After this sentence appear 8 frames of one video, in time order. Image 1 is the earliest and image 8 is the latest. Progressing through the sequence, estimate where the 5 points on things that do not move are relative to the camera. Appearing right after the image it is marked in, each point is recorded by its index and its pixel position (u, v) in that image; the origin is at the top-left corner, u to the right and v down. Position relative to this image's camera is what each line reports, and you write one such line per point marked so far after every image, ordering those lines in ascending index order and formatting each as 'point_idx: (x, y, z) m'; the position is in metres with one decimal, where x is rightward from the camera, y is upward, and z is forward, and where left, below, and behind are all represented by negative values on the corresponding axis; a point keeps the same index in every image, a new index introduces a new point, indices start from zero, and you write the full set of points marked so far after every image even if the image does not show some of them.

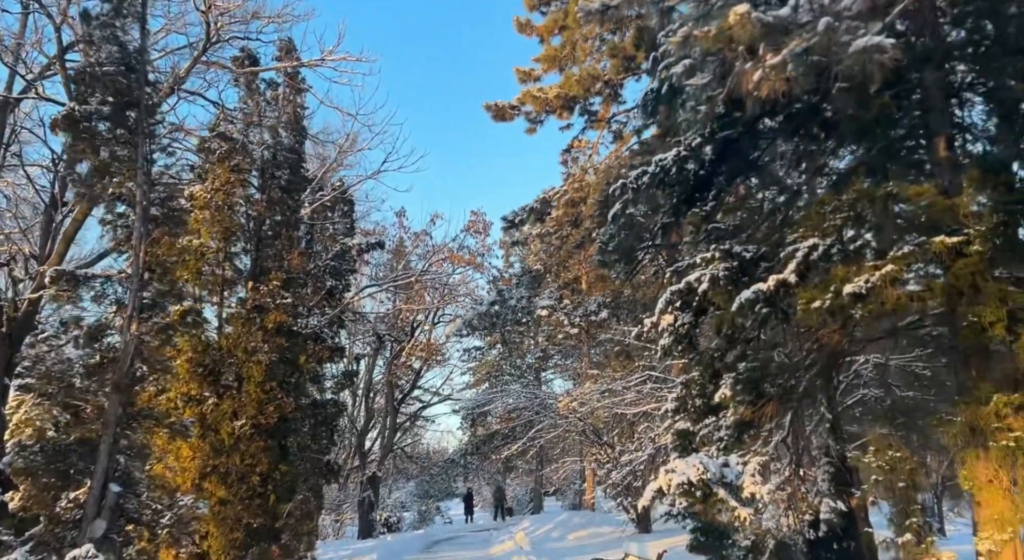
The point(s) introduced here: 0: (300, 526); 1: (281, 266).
0: (-4.6, -5.4, +14.7) m
1: (-5.2, +0.3, +15.2) m
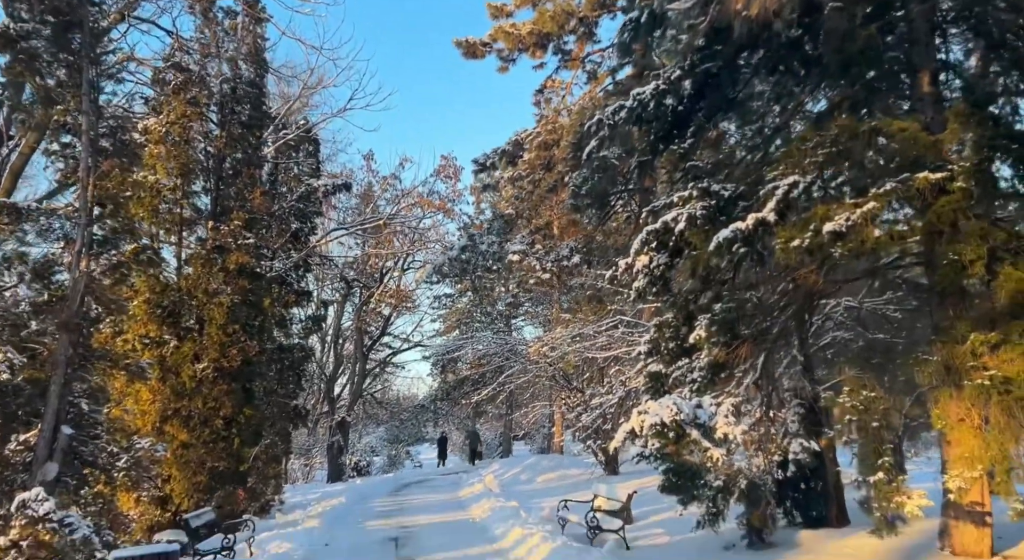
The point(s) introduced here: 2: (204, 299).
0: (-5.3, -4.1, +14.5) m
1: (-5.9, +1.6, +14.6) m
2: (-5.7, -0.3, +12.3) m
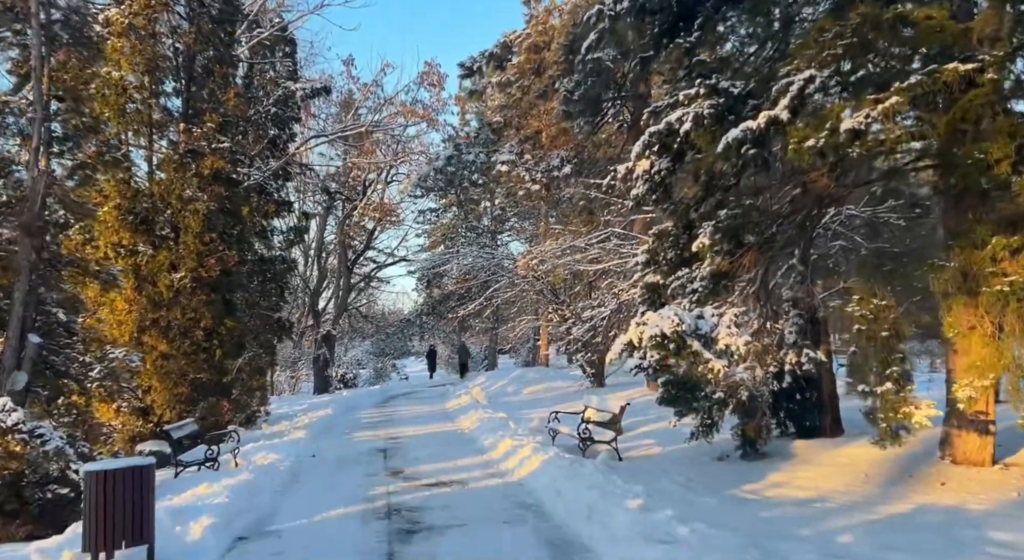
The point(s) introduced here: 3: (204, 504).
0: (-5.6, -2.2, +14.3) m
1: (-6.1, +3.5, +13.7) m
2: (-5.8, +1.3, +11.7) m
3: (-2.8, -2.1, +6.1) m
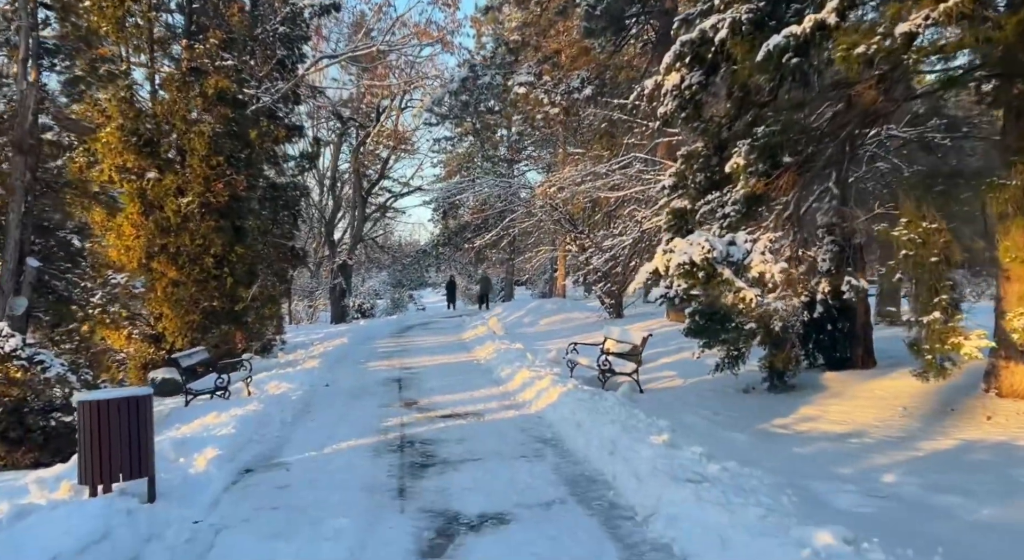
0: (-5.2, -0.6, +14.1) m
1: (-5.7, +5.0, +13.0) m
2: (-5.5, +2.6, +11.2) m
3: (-2.6, -1.4, +5.9) m
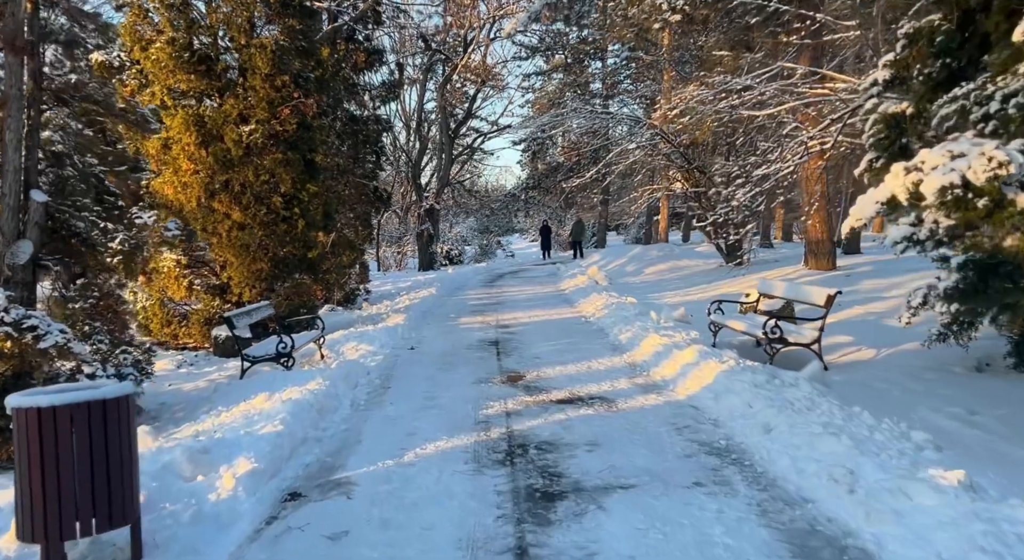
0: (-3.2, +0.4, +12.7) m
1: (-3.8, +5.9, +11.2) m
2: (-3.9, +3.4, +9.6) m
3: (-1.7, -1.0, +4.2) m
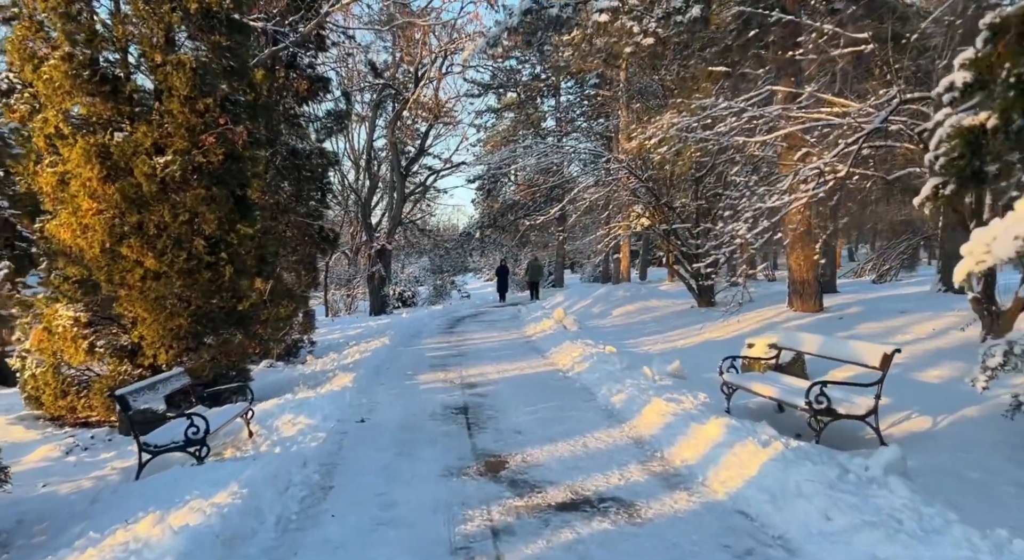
0: (-3.8, -0.4, +11.1) m
1: (-4.4, +5.1, +9.8) m
2: (-4.3, +2.7, +8.1) m
3: (-1.6, -1.3, +2.7) m
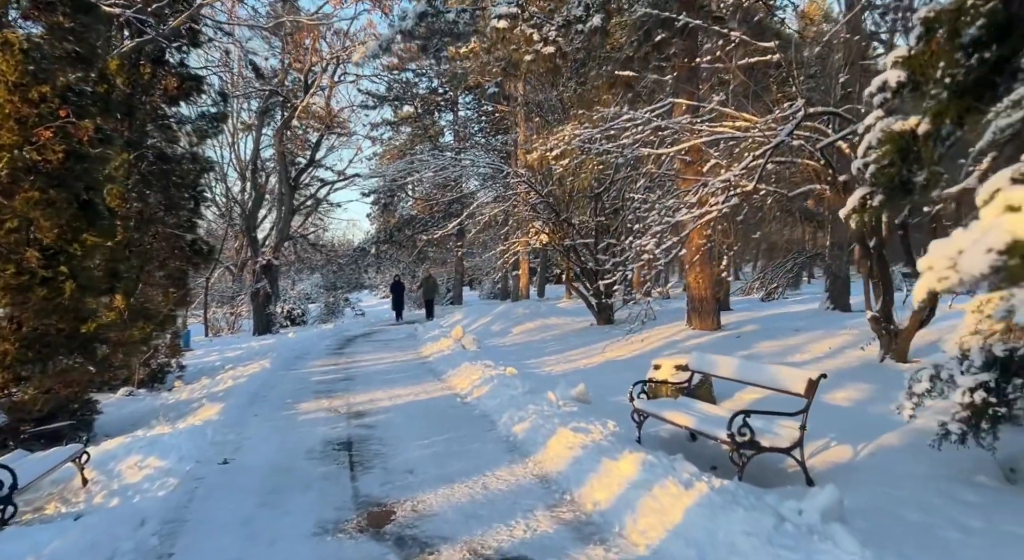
0: (-5.3, -0.7, +9.7) m
1: (-5.8, +4.9, +8.5) m
2: (-5.4, +2.5, +6.7) m
3: (-2.0, -1.4, +1.7) m
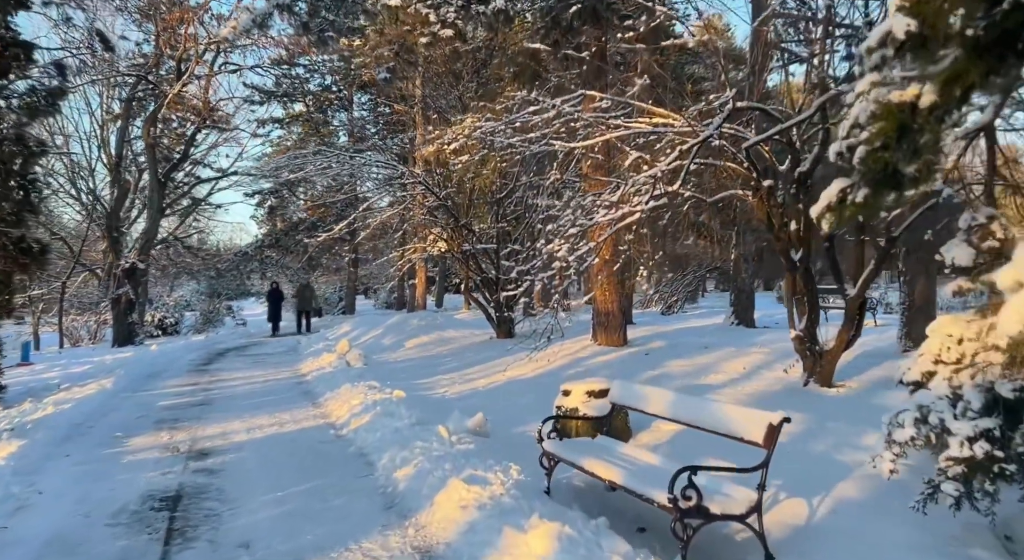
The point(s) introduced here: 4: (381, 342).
0: (-6.7, -0.7, +7.6) m
1: (-6.9, +4.9, +6.4) m
2: (-6.3, +2.5, +4.7) m
3: (-2.2, -1.4, +0.2) m
4: (-3.3, -1.5, +16.6) m
